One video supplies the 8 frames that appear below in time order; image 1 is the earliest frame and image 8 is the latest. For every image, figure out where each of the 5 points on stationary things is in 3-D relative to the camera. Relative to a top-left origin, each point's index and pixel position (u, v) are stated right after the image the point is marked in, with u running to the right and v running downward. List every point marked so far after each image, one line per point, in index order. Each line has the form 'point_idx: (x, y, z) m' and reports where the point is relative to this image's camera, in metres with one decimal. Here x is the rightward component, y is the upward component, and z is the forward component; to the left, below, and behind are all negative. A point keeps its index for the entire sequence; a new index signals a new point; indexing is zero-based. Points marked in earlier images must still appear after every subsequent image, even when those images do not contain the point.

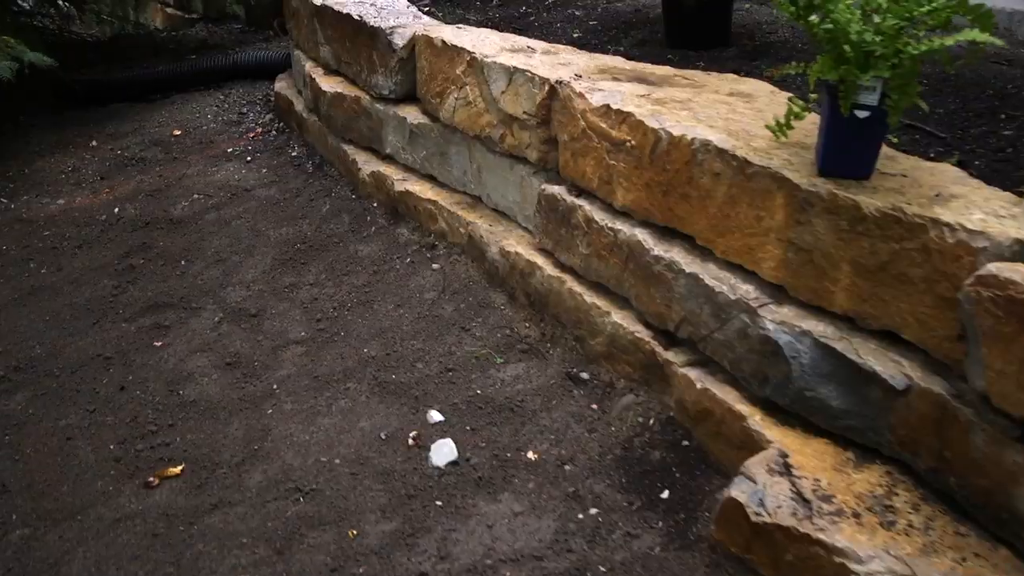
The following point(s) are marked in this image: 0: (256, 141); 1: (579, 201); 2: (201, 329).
0: (-1.1, +0.6, +3.8) m
1: (+0.2, +0.2, +2.1) m
2: (-0.9, -0.1, +2.6) m
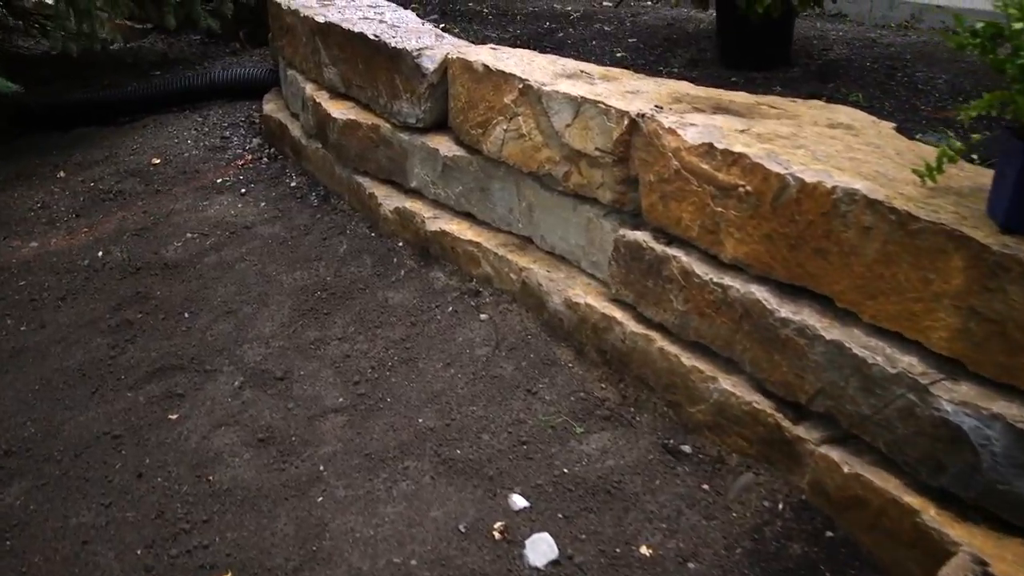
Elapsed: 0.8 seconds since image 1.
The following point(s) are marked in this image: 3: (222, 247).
0: (-1.0, +0.4, +3.5) m
1: (+0.3, +0.1, +1.9) m
2: (-0.7, -0.3, +2.3) m
3: (-0.9, +0.1, +2.9) m
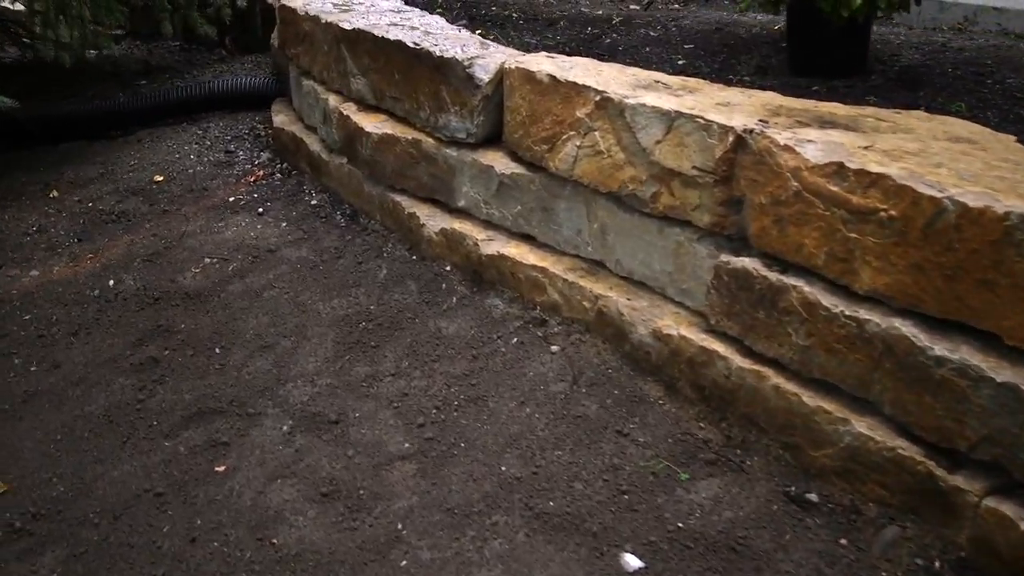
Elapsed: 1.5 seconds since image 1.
0: (-0.9, +0.4, +3.2) m
1: (+0.5, 0.0, +1.7) m
2: (-0.5, -0.4, +2.0) m
3: (-0.8, 0.0, +2.7) m
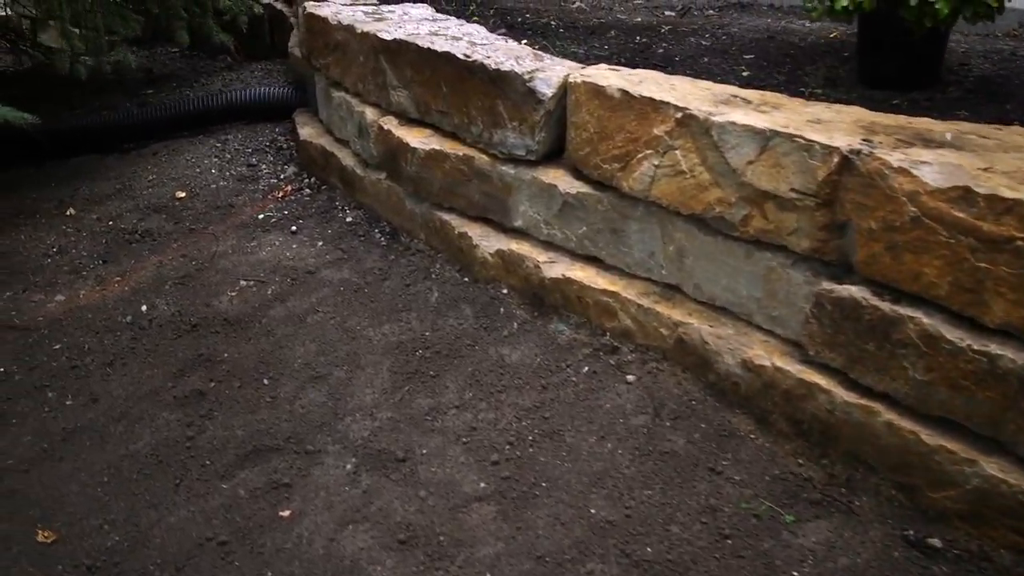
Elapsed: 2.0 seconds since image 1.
0: (-0.8, +0.3, +3.1) m
1: (+0.7, 0.0, +1.6) m
2: (-0.4, -0.4, +1.9) m
3: (-0.6, 0.0, +2.6) m
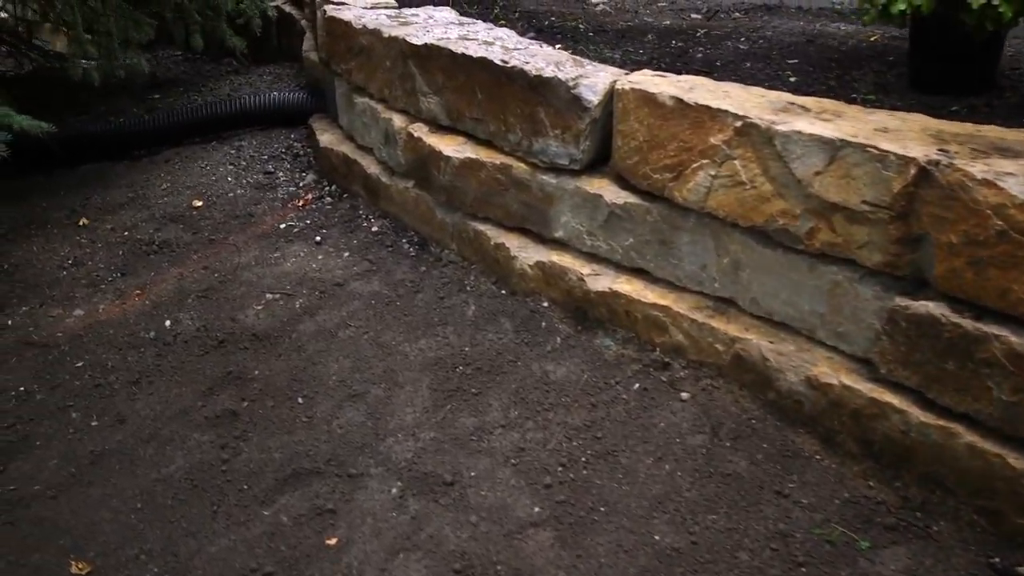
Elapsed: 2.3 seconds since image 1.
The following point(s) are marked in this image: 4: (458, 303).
0: (-0.7, +0.3, +3.0) m
1: (+0.8, -0.1, +1.5) m
2: (-0.3, -0.5, +1.8) m
3: (-0.5, -0.1, +2.5) m
4: (-0.1, 0.0, +2.4) m
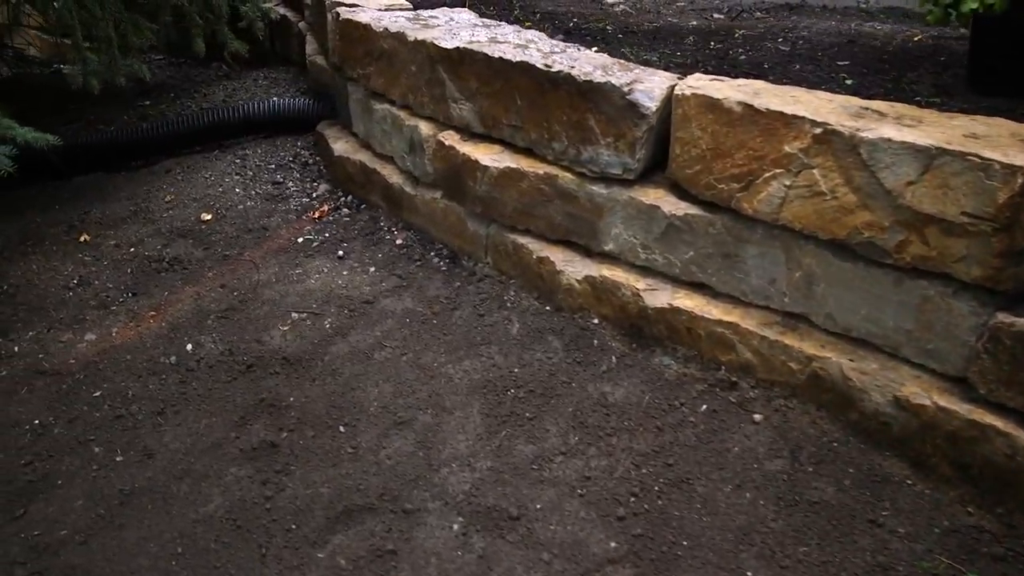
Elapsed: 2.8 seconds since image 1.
0: (-0.6, +0.2, +2.9) m
1: (+0.9, -0.1, +1.4) m
2: (-0.1, -0.5, +1.7) m
3: (-0.4, -0.1, +2.4) m
4: (0.0, -0.1, +2.3) m
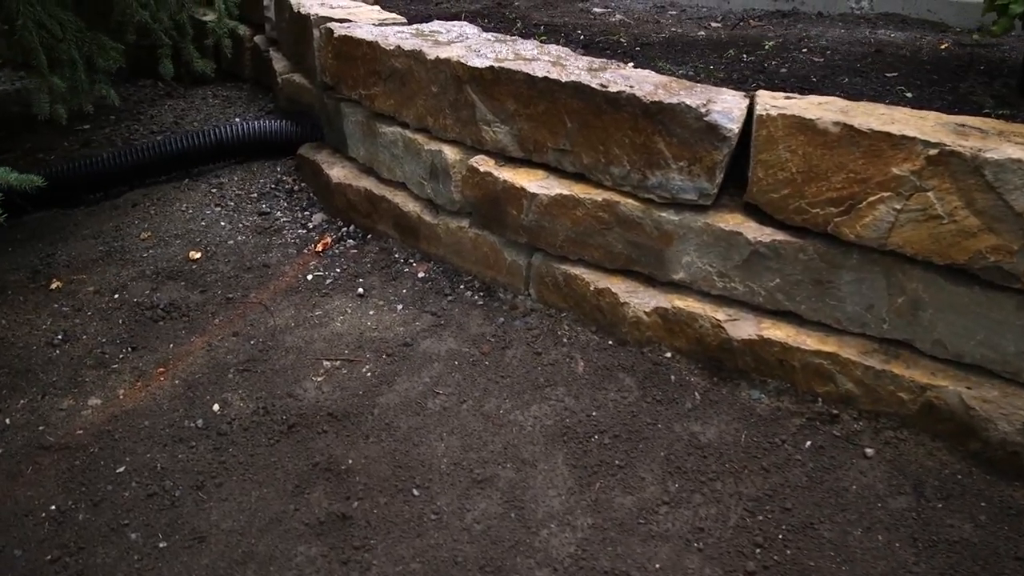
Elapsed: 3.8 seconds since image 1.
0: (-0.5, +0.1, +2.7) m
1: (+1.2, -0.1, +1.4) m
2: (+0.1, -0.6, +1.6) m
3: (-0.3, -0.2, +2.2) m
4: (+0.1, -0.2, +2.1) m
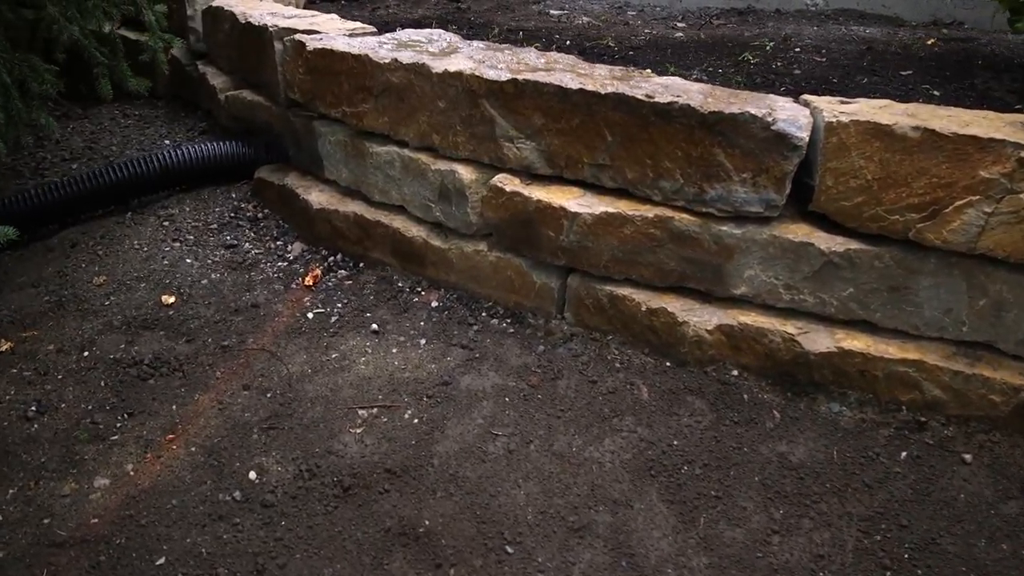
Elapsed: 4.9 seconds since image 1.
0: (-0.5, 0.0, +2.4) m
1: (+1.4, -0.1, +1.5) m
2: (+0.3, -0.6, +1.5) m
3: (-0.2, -0.3, +2.0) m
4: (+0.2, -0.2, +2.0) m
